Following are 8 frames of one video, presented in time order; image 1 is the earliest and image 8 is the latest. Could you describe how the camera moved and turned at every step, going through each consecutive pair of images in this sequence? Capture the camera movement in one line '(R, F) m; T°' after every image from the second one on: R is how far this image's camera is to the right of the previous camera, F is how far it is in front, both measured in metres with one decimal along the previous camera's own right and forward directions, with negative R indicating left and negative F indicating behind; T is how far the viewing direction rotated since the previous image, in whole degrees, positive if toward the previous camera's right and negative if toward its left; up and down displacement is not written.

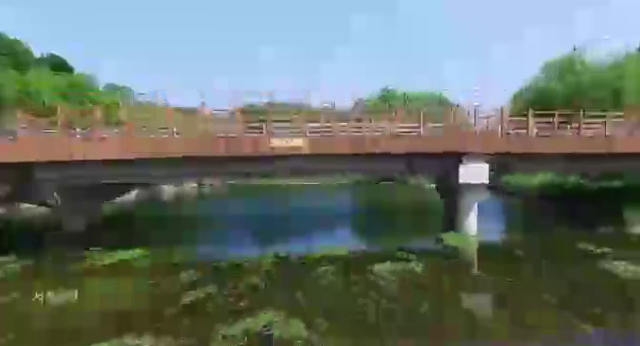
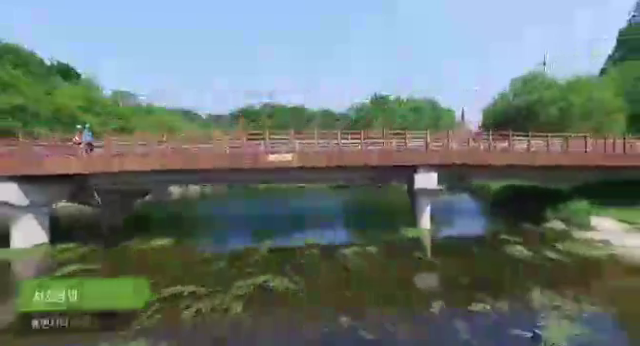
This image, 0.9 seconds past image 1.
(+0.6, -3.2) m; 0°
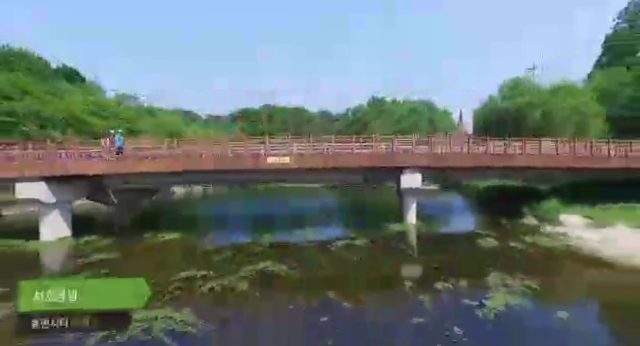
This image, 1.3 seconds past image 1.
(+0.3, -1.7) m; 0°
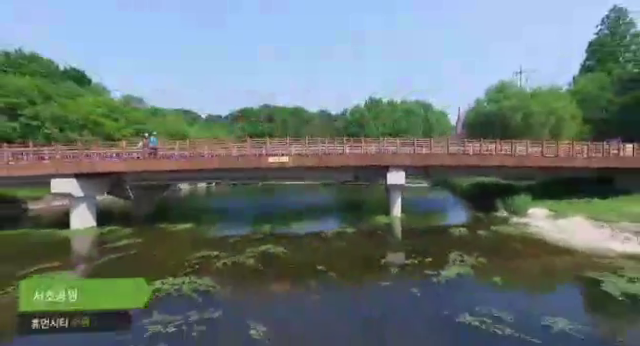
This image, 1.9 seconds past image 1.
(+0.3, -2.3) m; 0°
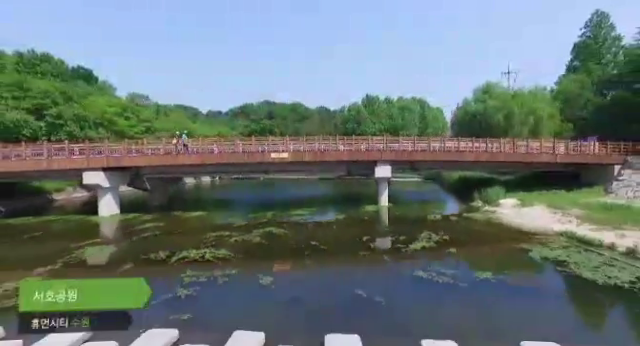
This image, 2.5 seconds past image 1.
(+0.3, -2.7) m; 0°
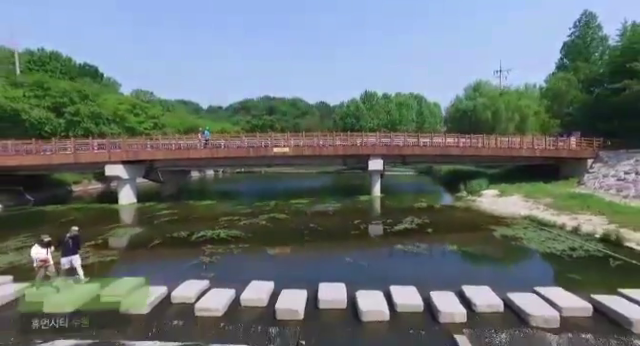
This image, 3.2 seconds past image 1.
(+0.1, -2.3) m; 0°
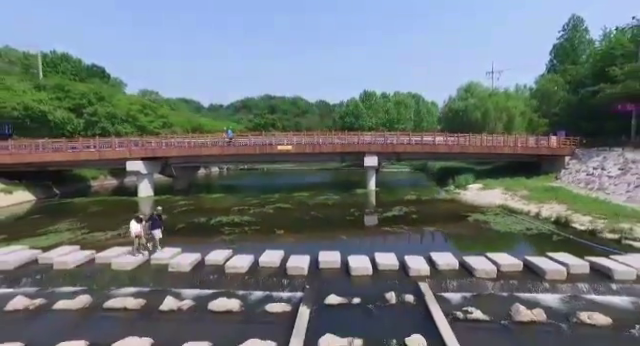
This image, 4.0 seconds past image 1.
(0.0, -2.4) m; 0°
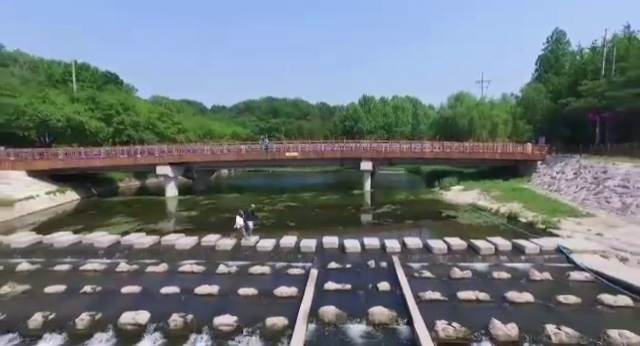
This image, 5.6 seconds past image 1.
(-0.1, -4.0) m; 0°
